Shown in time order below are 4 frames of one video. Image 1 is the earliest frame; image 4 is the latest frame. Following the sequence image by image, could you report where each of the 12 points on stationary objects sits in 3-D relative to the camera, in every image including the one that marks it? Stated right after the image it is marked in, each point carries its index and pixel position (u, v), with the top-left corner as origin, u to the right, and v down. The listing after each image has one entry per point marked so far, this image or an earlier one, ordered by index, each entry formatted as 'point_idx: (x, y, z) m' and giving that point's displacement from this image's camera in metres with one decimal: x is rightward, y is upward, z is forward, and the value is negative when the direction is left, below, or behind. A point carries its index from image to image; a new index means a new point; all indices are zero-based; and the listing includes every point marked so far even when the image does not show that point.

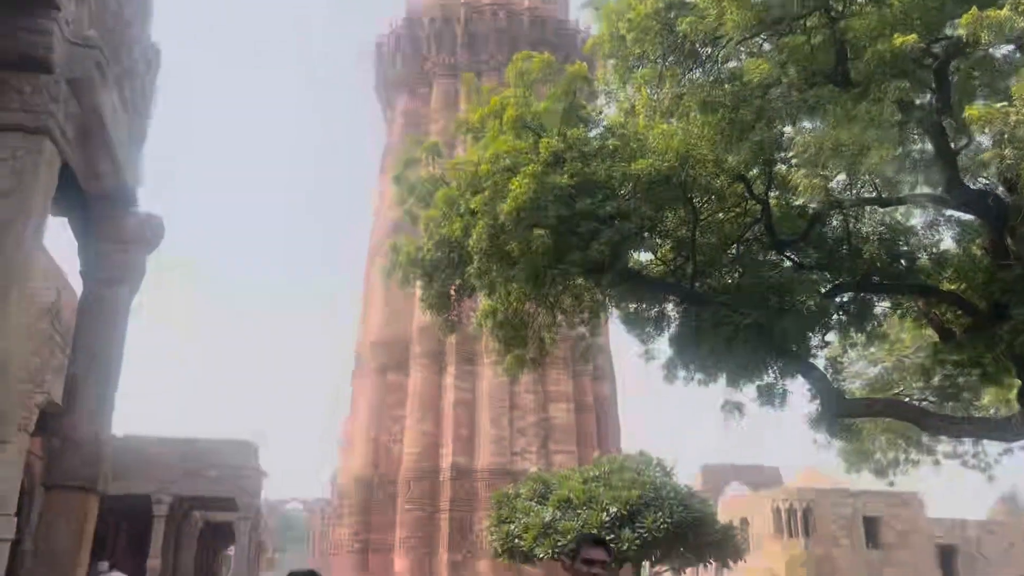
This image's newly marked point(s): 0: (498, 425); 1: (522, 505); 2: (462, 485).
0: (-0.3, -2.8, +18.4) m
1: (+0.1, -3.0, +12.6) m
2: (-1.0, -3.9, +17.9) m
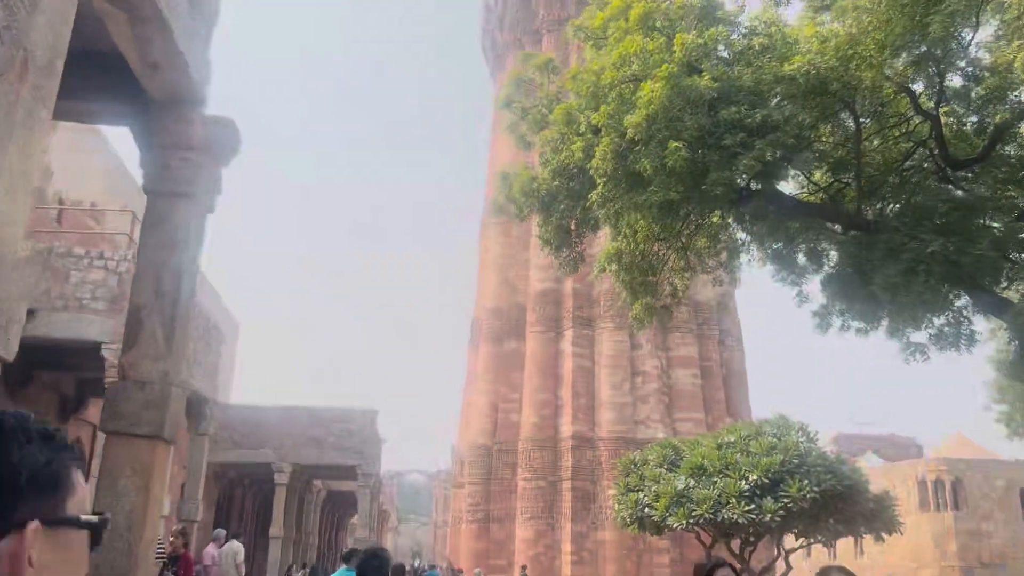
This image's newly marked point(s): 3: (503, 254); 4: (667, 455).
0: (+2.1, -2.0, +17.5) m
1: (+1.8, -2.4, +11.8) m
2: (+1.4, -3.2, +17.2) m
3: (-0.2, +0.7, +19.9) m
4: (+2.1, -2.3, +12.1) m
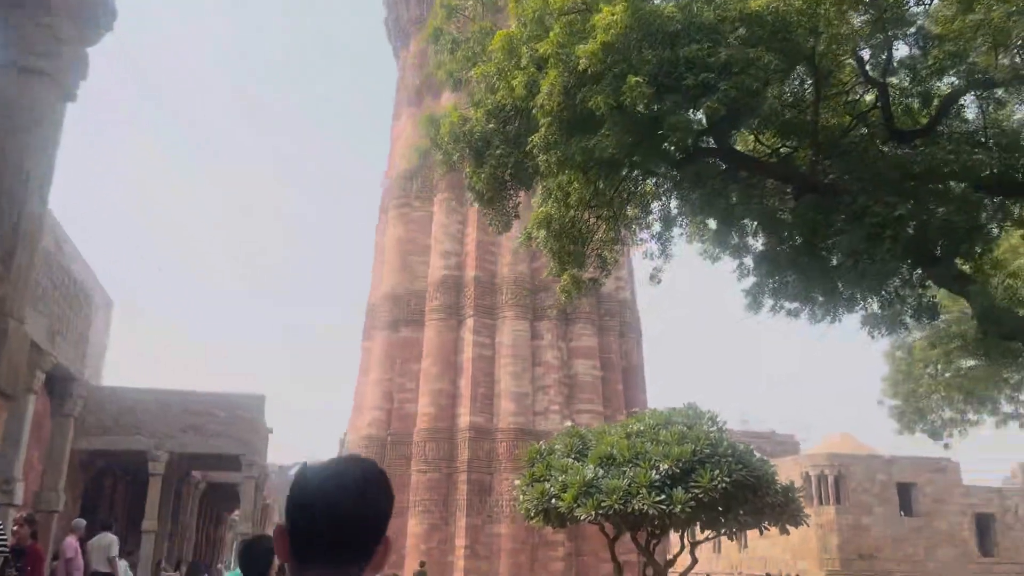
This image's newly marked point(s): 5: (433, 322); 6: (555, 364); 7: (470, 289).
0: (+0.2, -1.8, +17.0) m
1: (+0.6, -2.2, +11.3) m
2: (-0.5, -2.9, +16.6) m
3: (-2.3, +1.0, +19.1) m
4: (+0.8, -2.0, +11.7) m
5: (-1.6, -0.7, +17.7) m
6: (+0.8, -1.5, +17.5) m
7: (-0.9, 0.0, +17.9) m
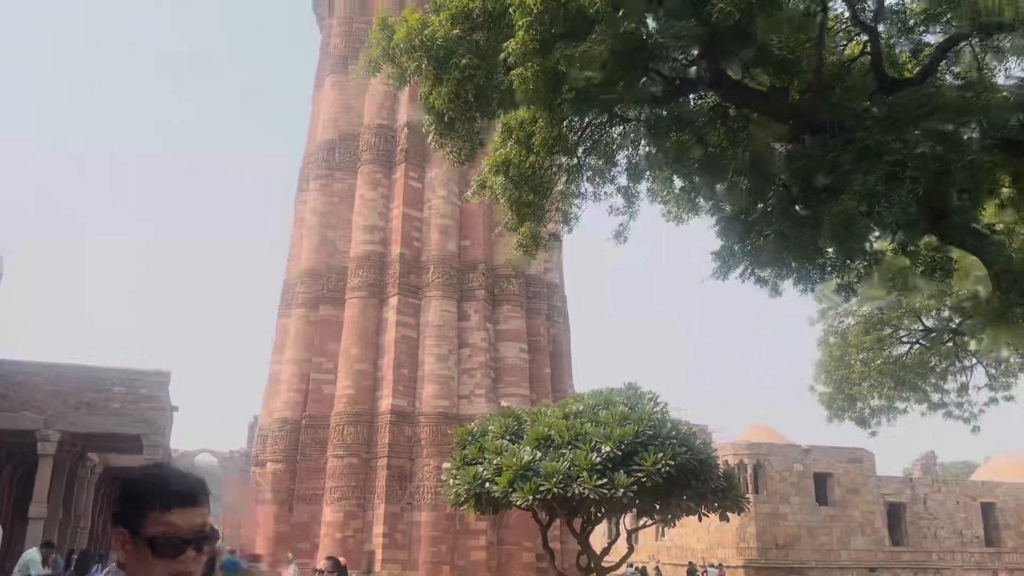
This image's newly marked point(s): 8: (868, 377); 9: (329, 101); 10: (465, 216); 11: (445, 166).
0: (-1.2, -1.3, +16.2) m
1: (-0.2, -1.8, +10.6) m
2: (-1.9, -2.4, +15.8) m
3: (-3.8, +1.5, +18.1) m
4: (0.0, -1.7, +11.0) m
5: (-2.9, -0.2, +16.8) m
6: (-0.5, -1.1, +16.8) m
7: (-2.2, +0.4, +17.0) m
8: (+6.4, -1.6, +16.1) m
9: (-3.9, +4.0, +19.3) m
10: (-1.0, +1.4, +17.8) m
11: (-1.4, +2.4, +18.0) m
